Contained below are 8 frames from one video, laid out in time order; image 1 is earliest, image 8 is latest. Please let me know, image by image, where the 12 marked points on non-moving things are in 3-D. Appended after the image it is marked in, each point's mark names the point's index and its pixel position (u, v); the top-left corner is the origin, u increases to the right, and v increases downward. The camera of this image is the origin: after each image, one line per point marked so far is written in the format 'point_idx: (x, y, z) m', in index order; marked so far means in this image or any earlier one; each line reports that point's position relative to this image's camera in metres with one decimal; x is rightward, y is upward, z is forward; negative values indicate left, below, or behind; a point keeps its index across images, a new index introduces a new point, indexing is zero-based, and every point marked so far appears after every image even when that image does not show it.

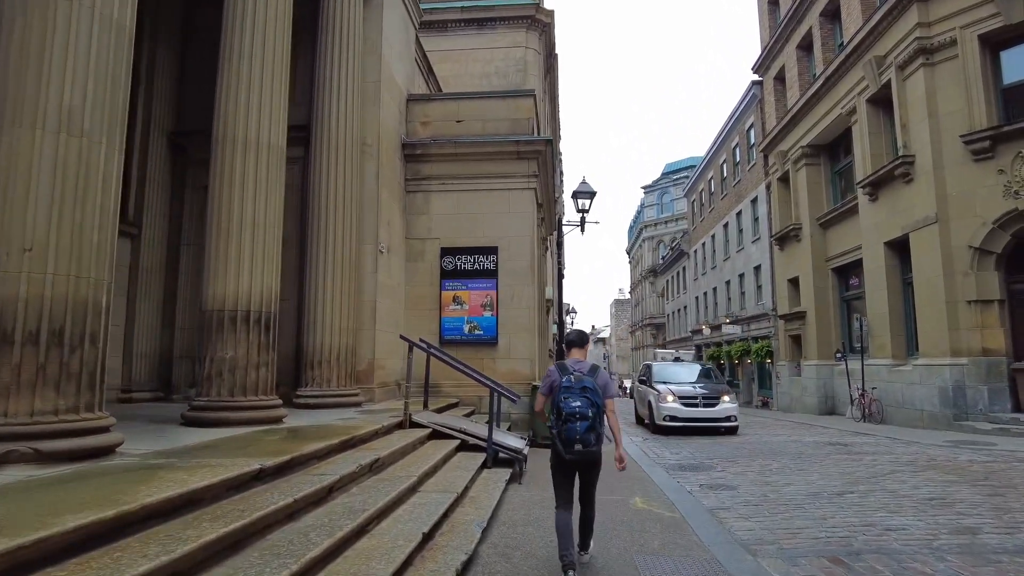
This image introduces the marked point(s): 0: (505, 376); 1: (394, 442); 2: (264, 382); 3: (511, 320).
0: (-0.1, -1.7, +12.4) m
1: (-1.3, -1.6, +6.9) m
2: (-2.8, -1.1, +7.4) m
3: (0.0, -0.6, +12.5) m
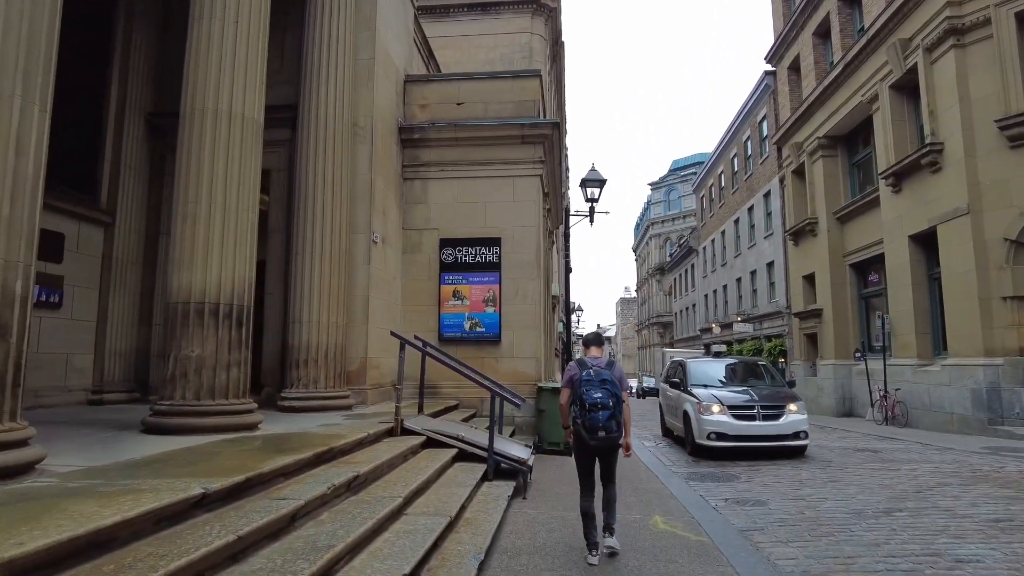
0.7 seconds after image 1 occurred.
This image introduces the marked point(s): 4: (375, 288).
0: (-0.1, -1.6, +11.5) m
1: (-1.2, -1.5, +6.0) m
2: (-2.8, -1.0, +6.6) m
3: (0.0, -0.5, +11.7) m
4: (-2.2, 0.0, +10.5) m
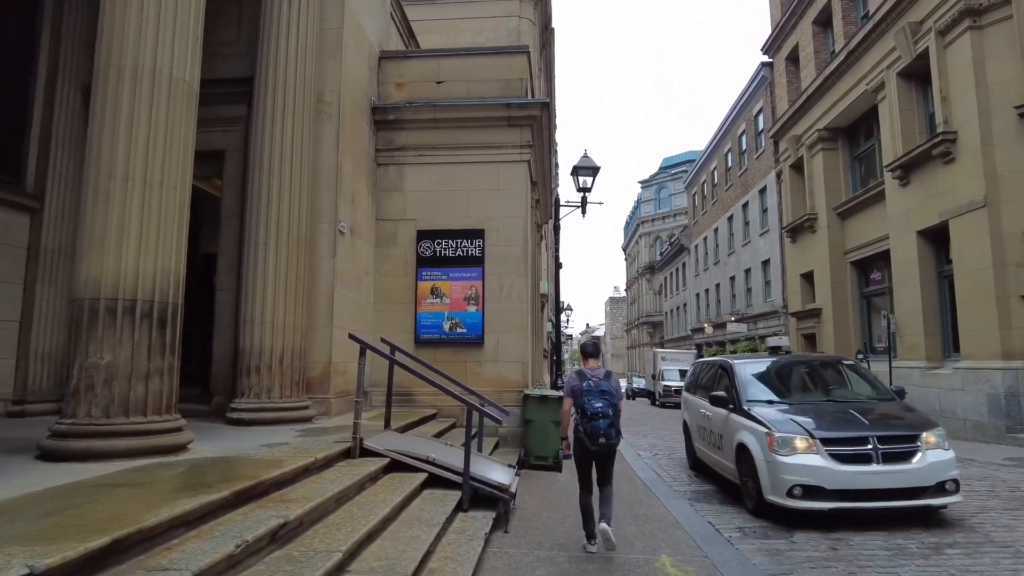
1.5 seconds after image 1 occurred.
0: (-0.3, -1.5, +10.4) m
1: (-1.4, -1.5, +4.9) m
2: (-3.0, -0.9, +5.5) m
3: (-0.2, -0.5, +10.6) m
4: (-2.5, +0.1, +9.3) m
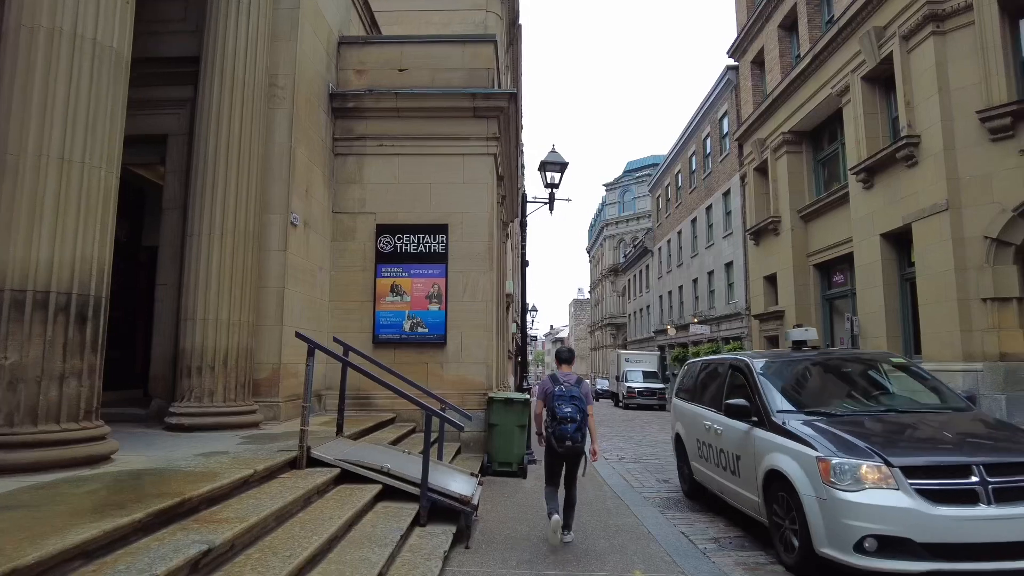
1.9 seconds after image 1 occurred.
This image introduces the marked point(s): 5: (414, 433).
0: (-0.9, -1.5, +10.0) m
1: (-1.7, -1.4, +4.4) m
2: (-3.3, -0.9, +4.9) m
3: (-0.8, -0.4, +10.1) m
4: (-3.0, +0.1, +8.8) m
5: (-1.4, -2.0, +8.9) m
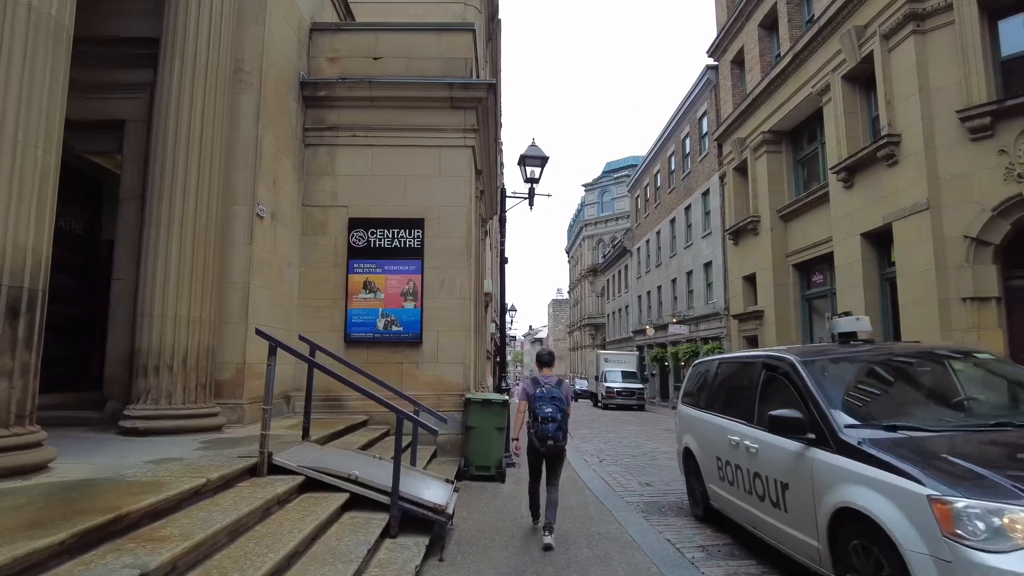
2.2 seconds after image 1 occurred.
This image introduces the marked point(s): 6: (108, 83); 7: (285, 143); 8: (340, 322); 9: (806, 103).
0: (-1.2, -1.4, +9.6) m
1: (-1.8, -1.4, +4.0) m
2: (-3.4, -0.8, +4.4) m
3: (-1.1, -0.4, +9.8) m
4: (-3.3, +0.2, +8.3) m
5: (-1.7, -1.9, +8.5) m
6: (-5.0, +2.5, +8.0) m
7: (-3.3, +2.1, +9.3) m
8: (-2.6, -0.5, +9.7) m
9: (+8.7, +5.5, +19.2) m
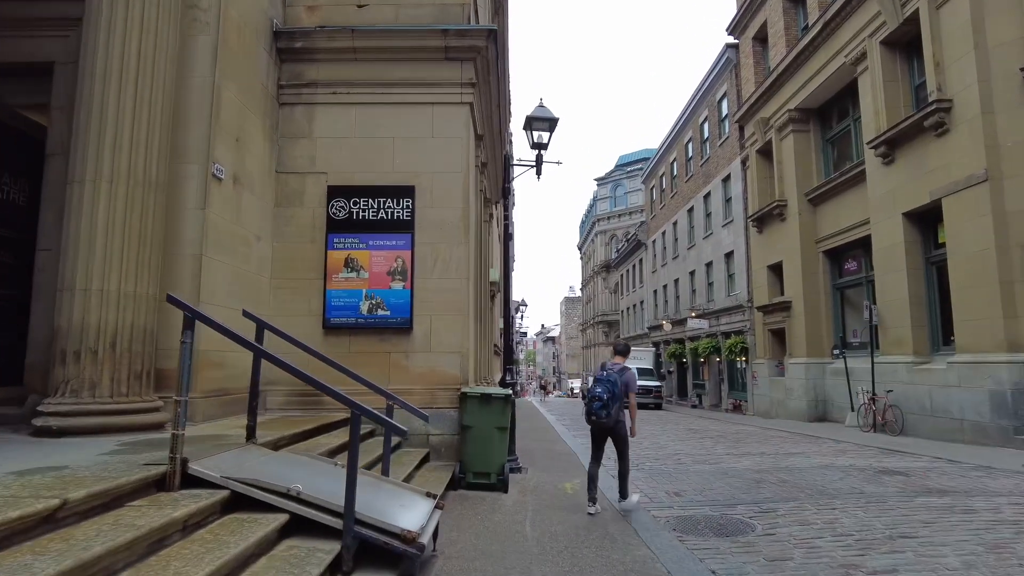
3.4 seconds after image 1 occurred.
0: (-1.2, -1.2, +8.3) m
1: (-1.9, -1.1, +2.7) m
2: (-3.5, -0.5, +3.2) m
3: (-1.1, -0.1, +8.4) m
4: (-3.2, +0.5, +7.0) m
5: (-1.6, -1.7, +7.2) m
6: (-5.0, +2.8, +6.8) m
7: (-3.2, +2.4, +8.0) m
8: (-2.5, -0.2, +8.4) m
9: (+8.9, +5.8, +17.7) m
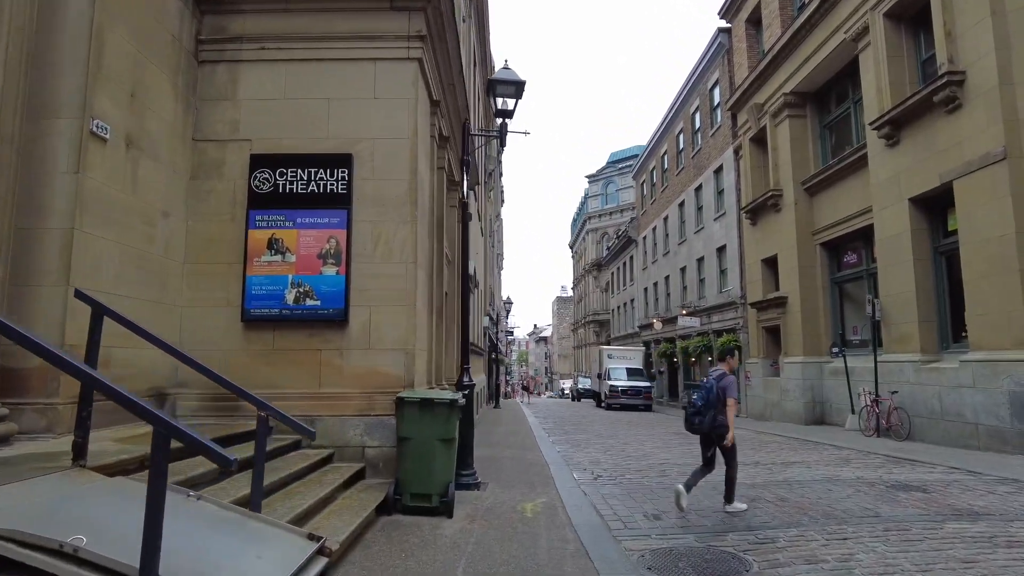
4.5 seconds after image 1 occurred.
0: (-1.7, -1.0, +7.1) m
1: (-2.3, -0.9, +1.5) m
2: (-3.9, -0.4, +1.9) m
3: (-1.6, +0.1, +7.2) m
4: (-3.7, +0.6, +5.8) m
5: (-2.1, -1.5, +6.0) m
6: (-5.5, +3.0, +5.5) m
7: (-3.7, +2.5, +6.8) m
8: (-3.0, -0.1, +7.2) m
9: (+8.3, +6.0, +16.6) m
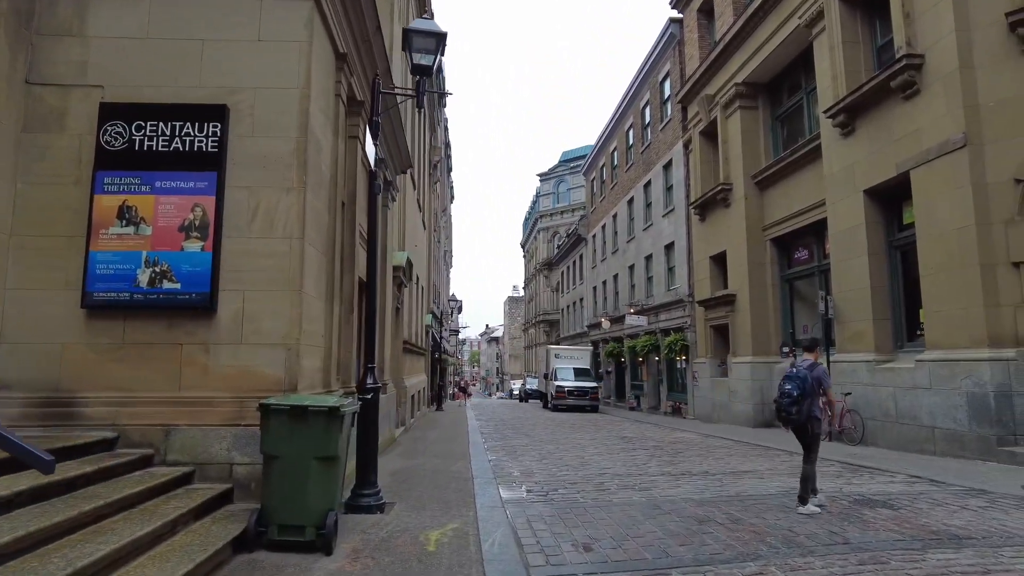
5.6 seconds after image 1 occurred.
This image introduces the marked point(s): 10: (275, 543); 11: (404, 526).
0: (-2.5, -0.8, +5.7) m
1: (-2.7, -0.7, +0.1) m
2: (-4.4, -0.2, +0.4) m
3: (-2.4, +0.2, +5.9) m
4: (-4.5, +0.8, +4.3) m
5: (-2.9, -1.3, +4.6) m
6: (-6.2, +3.2, +3.9) m
7: (-4.5, +2.7, +5.3) m
8: (-3.9, +0.1, +5.8) m
9: (+6.8, +6.1, +15.9) m
10: (-1.7, -1.8, +4.8) m
11: (-1.0, -2.1, +5.8) m
